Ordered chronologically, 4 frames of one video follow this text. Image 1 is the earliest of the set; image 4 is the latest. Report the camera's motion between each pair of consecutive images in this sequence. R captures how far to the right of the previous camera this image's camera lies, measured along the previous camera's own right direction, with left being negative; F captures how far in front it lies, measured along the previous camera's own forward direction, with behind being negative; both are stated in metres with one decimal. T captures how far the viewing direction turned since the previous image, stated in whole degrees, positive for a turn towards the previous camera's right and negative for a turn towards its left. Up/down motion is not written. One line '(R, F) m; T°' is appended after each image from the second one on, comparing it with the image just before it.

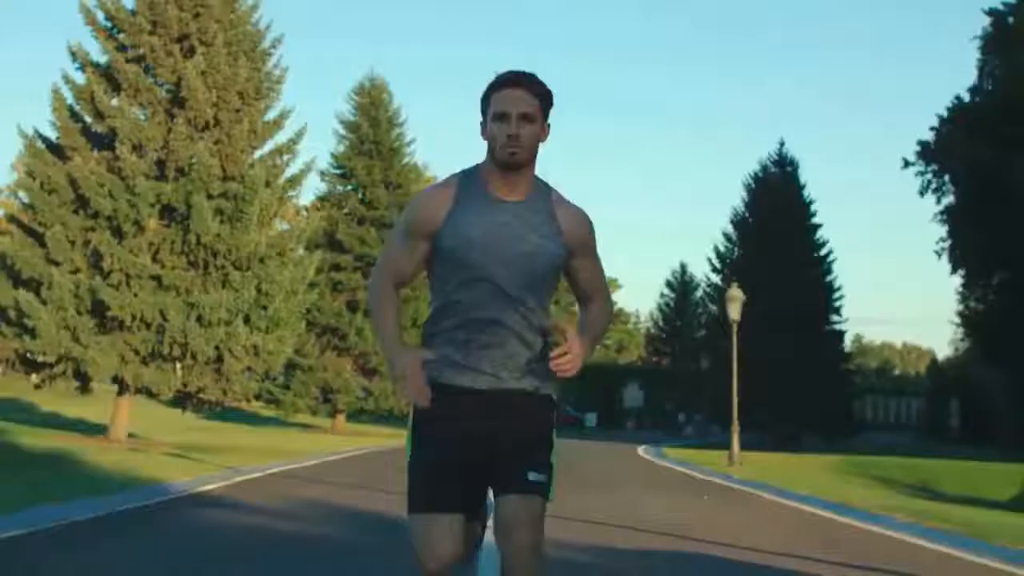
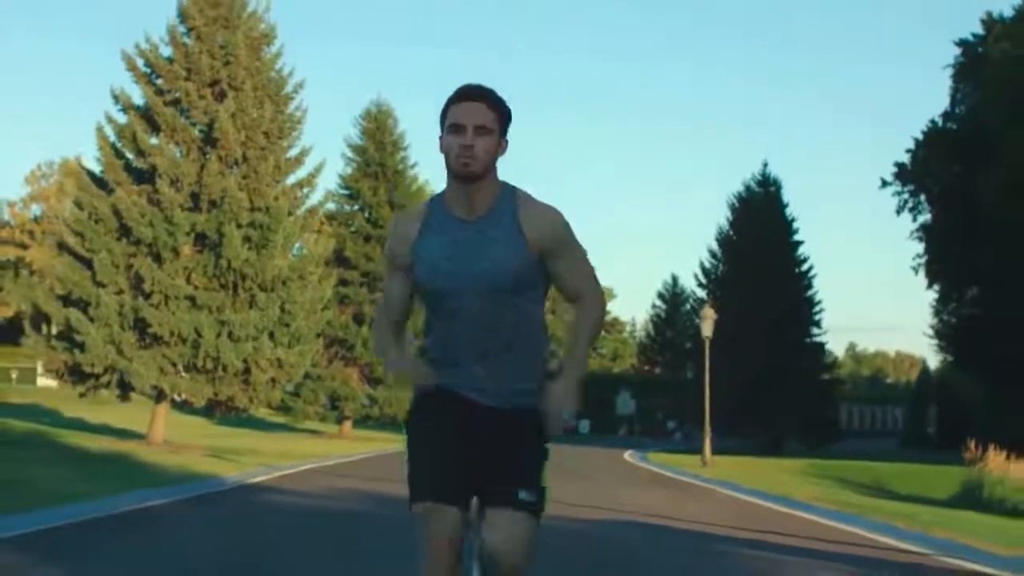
(0.0, -2.3) m; 0°
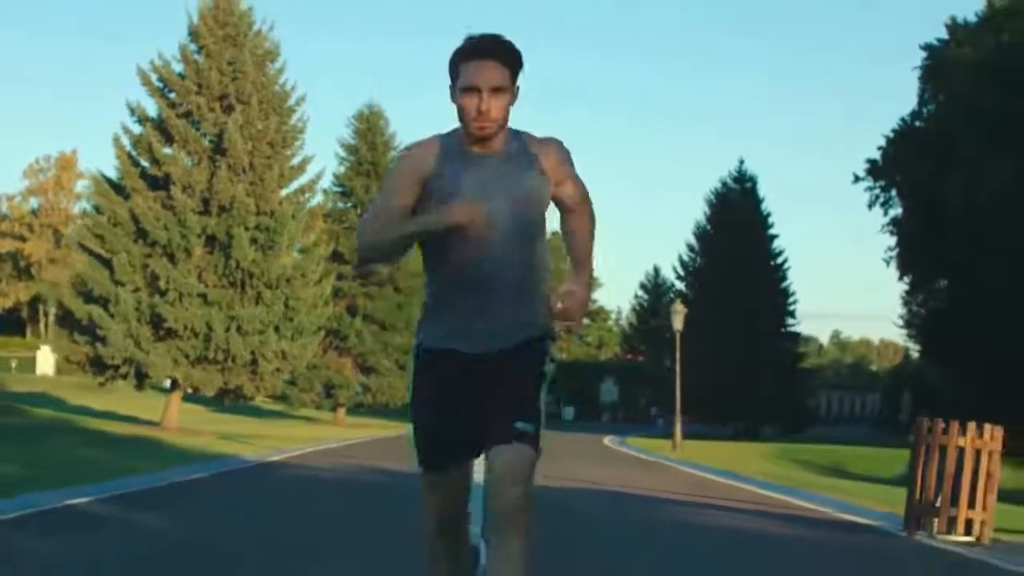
(0.0, -1.9) m; 0°
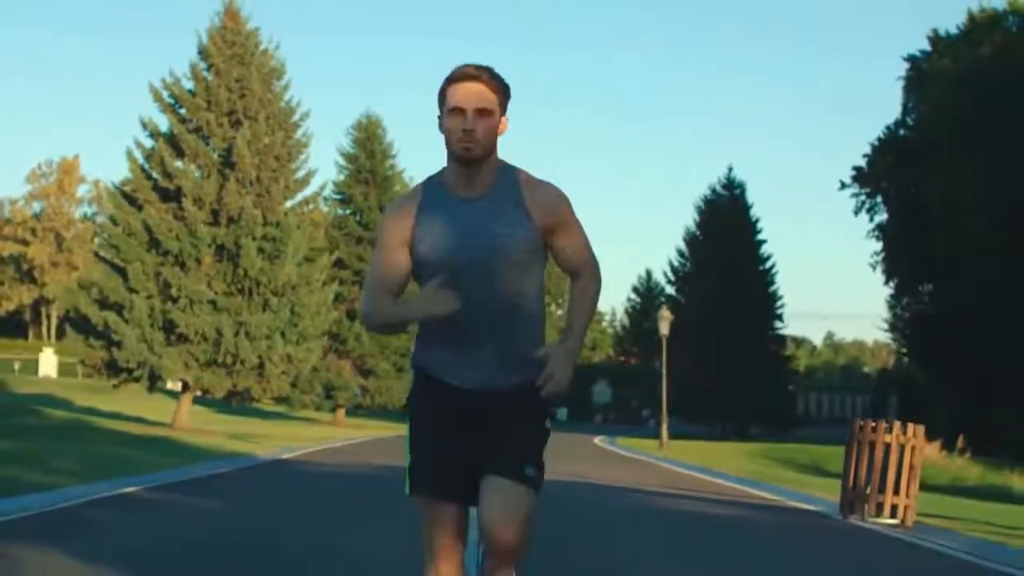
(0.0, -1.2) m; 0°
